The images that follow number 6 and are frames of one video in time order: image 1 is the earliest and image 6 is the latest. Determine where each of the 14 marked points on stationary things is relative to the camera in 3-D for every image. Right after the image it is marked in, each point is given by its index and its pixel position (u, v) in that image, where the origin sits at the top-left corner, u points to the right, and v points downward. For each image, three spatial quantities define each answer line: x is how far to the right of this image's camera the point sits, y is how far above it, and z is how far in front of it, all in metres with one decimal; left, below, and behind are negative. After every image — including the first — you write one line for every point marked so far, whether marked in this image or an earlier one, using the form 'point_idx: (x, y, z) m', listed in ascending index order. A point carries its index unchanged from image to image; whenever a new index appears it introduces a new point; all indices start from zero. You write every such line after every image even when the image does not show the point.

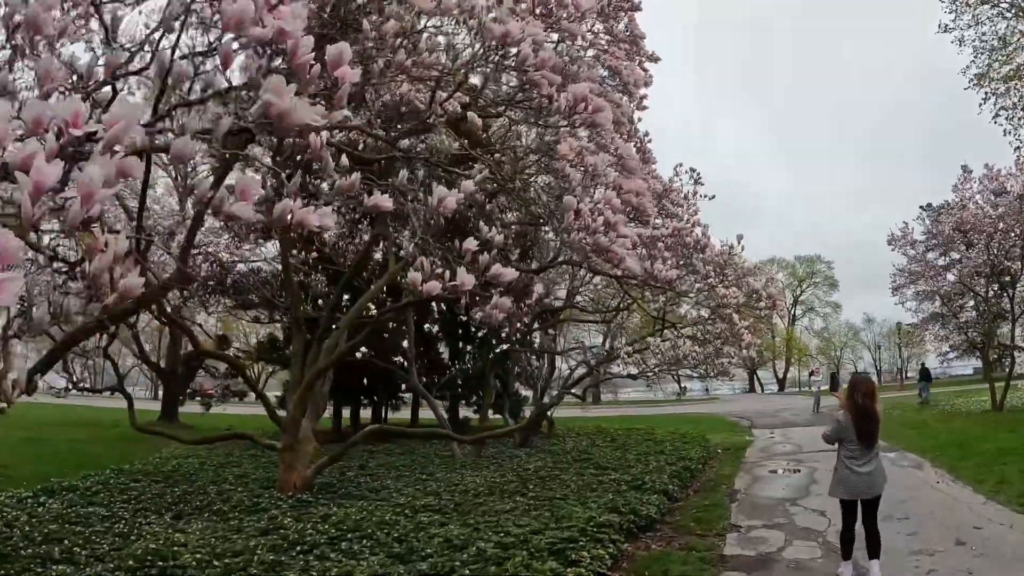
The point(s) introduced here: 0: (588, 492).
0: (+0.8, -2.2, +7.7) m
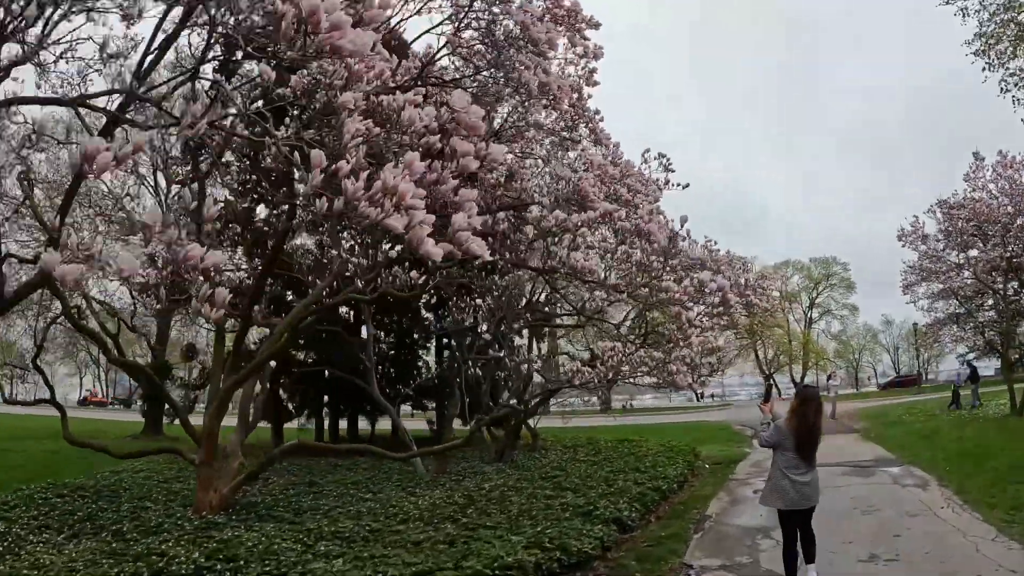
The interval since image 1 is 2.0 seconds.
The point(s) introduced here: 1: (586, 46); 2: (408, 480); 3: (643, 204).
0: (+0.1, -2.1, +6.7) m
1: (+0.7, +2.9, +8.8) m
2: (-1.7, -3.0, +11.5) m
3: (+1.6, +1.1, +9.8) m
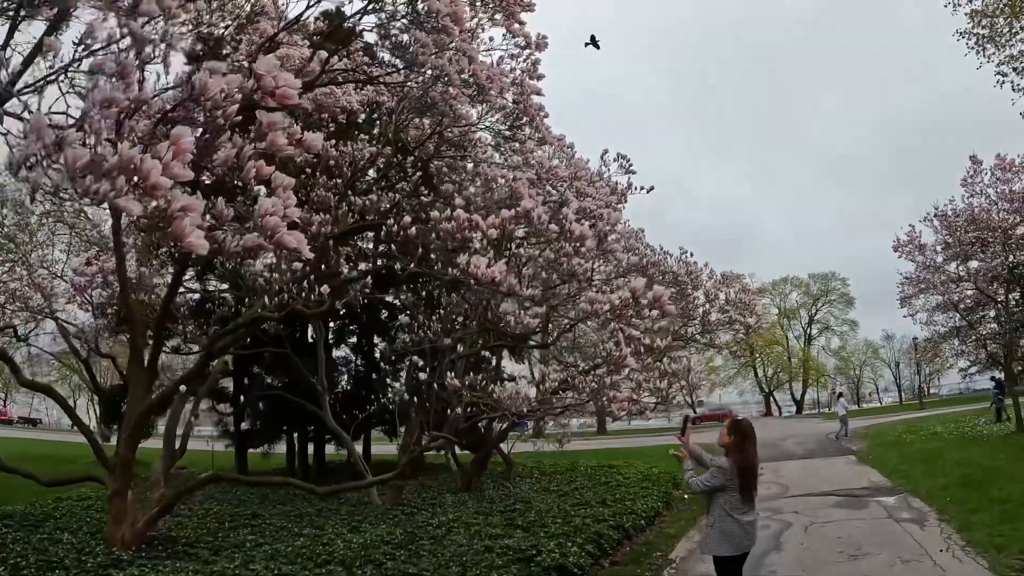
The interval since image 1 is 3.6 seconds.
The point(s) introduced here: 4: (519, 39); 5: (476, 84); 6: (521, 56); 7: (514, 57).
0: (-0.5, -2.2, +5.7) m
1: (+0.1, +2.7, +8.0) m
2: (-2.2, -3.2, +10.5) m
3: (+1.0, +0.9, +8.9) m
4: (0.0, +2.7, +8.1) m
5: (-0.5, +2.2, +8.2) m
6: (0.0, +2.6, +8.2) m
7: (0.0, +2.5, +8.1) m
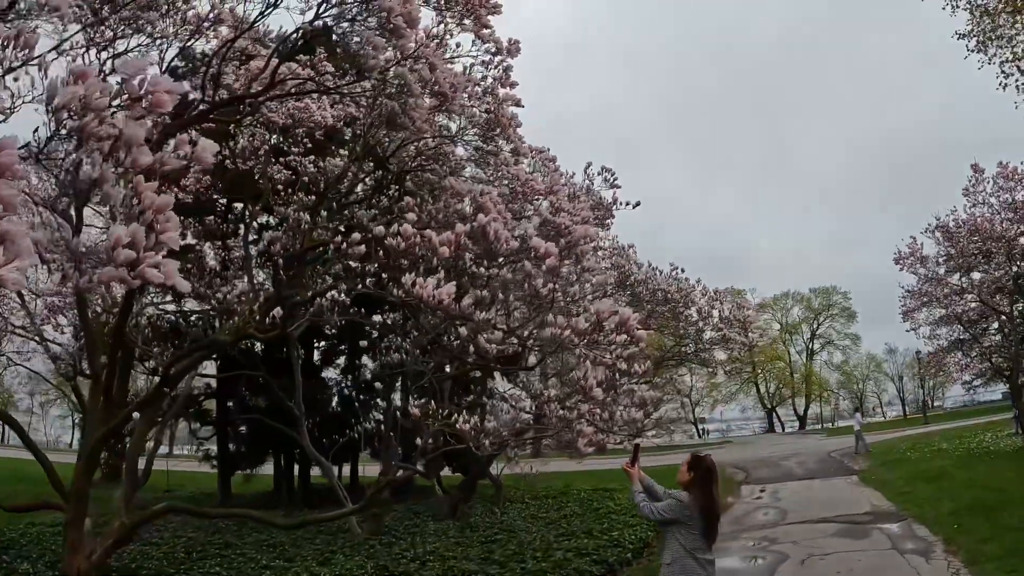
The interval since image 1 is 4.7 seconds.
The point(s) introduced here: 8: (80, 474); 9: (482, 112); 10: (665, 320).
0: (-0.7, -2.3, +5.2) m
1: (-0.1, +2.5, +7.6) m
2: (-2.4, -3.5, +10.0) m
3: (+0.7, +0.7, +8.5) m
4: (-0.2, +2.5, +7.7) m
5: (-0.7, +2.1, +7.8) m
6: (-0.2, +2.4, +7.8) m
7: (-0.3, +2.3, +7.7) m
8: (-4.0, -1.7, +6.9) m
9: (-0.4, +2.1, +8.9) m
10: (+2.9, -0.6, +14.2) m
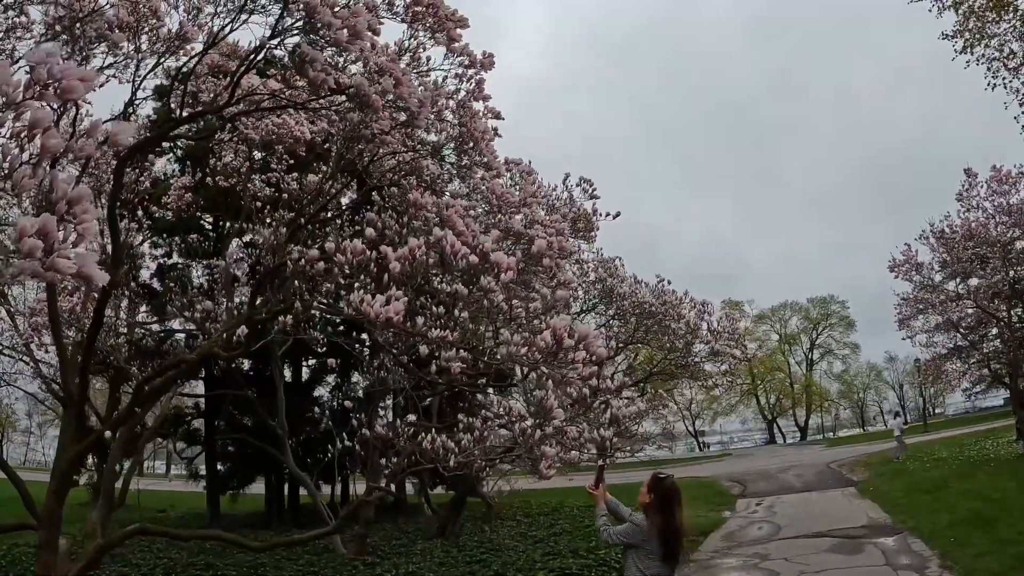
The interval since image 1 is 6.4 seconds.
0: (-0.9, -2.4, +5.0) m
1: (-0.4, +2.4, +7.5) m
2: (-2.6, -3.7, +9.8) m
3: (+0.5, +0.6, +8.3) m
4: (-0.5, +2.4, +7.5) m
5: (-1.0, +1.9, +7.6) m
6: (-0.5, +2.2, +7.7) m
7: (-0.5, +2.2, +7.6) m
8: (-4.2, -1.9, +6.7) m
9: (-0.7, +2.0, +8.8) m
10: (+2.7, -0.8, +14.1) m
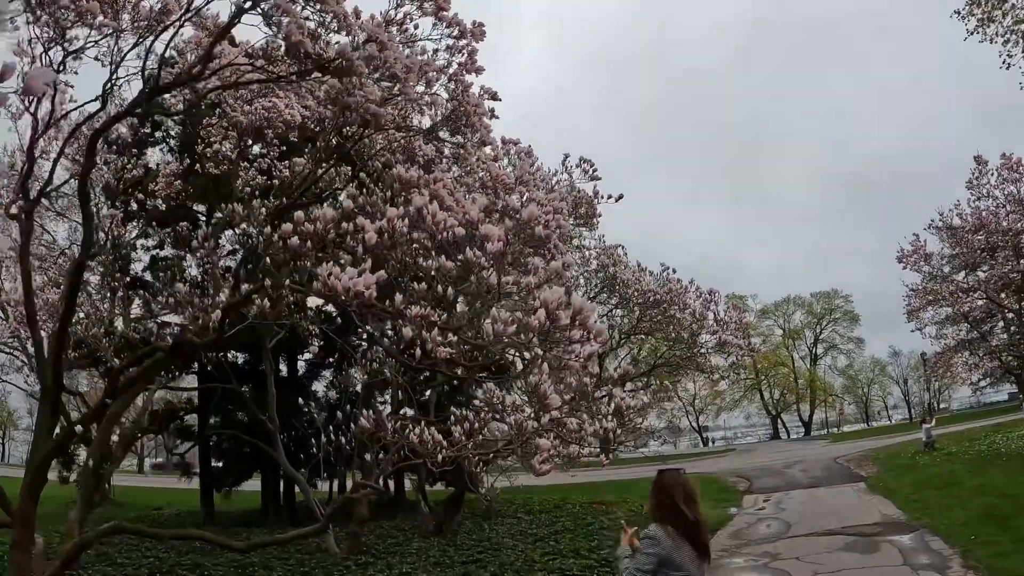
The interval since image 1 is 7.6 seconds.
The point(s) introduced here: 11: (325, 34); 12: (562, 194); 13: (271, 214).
0: (-0.9, -2.3, +4.6) m
1: (-0.4, +2.5, +7.1) m
2: (-2.6, -3.5, +9.4) m
3: (+0.5, +0.7, +7.9) m
4: (-0.5, +2.5, +7.1) m
5: (-1.0, +2.0, +7.2) m
6: (-0.5, +2.4, +7.3) m
7: (-0.6, +2.3, +7.2) m
8: (-4.2, -1.8, +6.3) m
9: (-0.7, +2.1, +8.4) m
10: (+2.7, -0.7, +13.7) m
11: (-1.8, +2.4, +7.1) m
12: (+0.7, +1.2, +9.8) m
13: (-2.6, +0.8, +7.9) m
